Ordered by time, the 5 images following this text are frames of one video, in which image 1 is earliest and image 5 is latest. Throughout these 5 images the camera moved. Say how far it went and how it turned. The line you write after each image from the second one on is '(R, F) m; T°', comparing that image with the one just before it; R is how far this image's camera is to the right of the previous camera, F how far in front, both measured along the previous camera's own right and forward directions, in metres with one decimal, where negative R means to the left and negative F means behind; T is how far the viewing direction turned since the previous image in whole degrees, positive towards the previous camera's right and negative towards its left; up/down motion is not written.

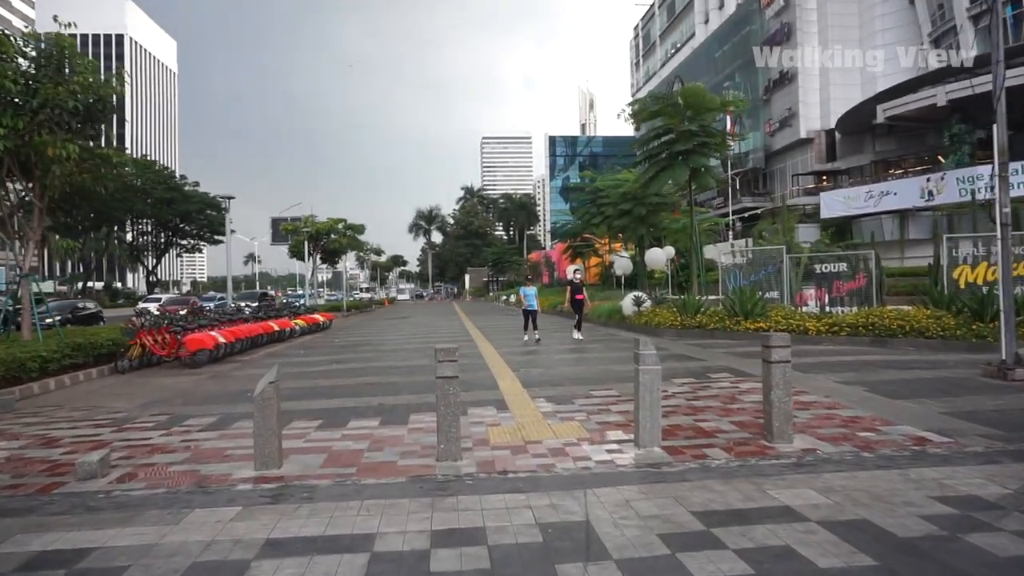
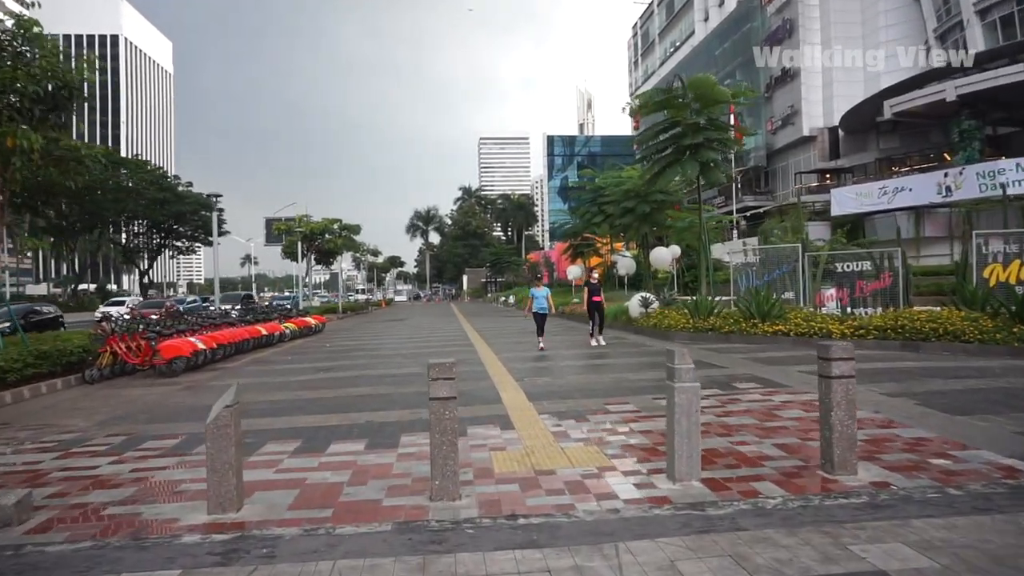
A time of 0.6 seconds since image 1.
(-0.1, +1.1) m; 0°
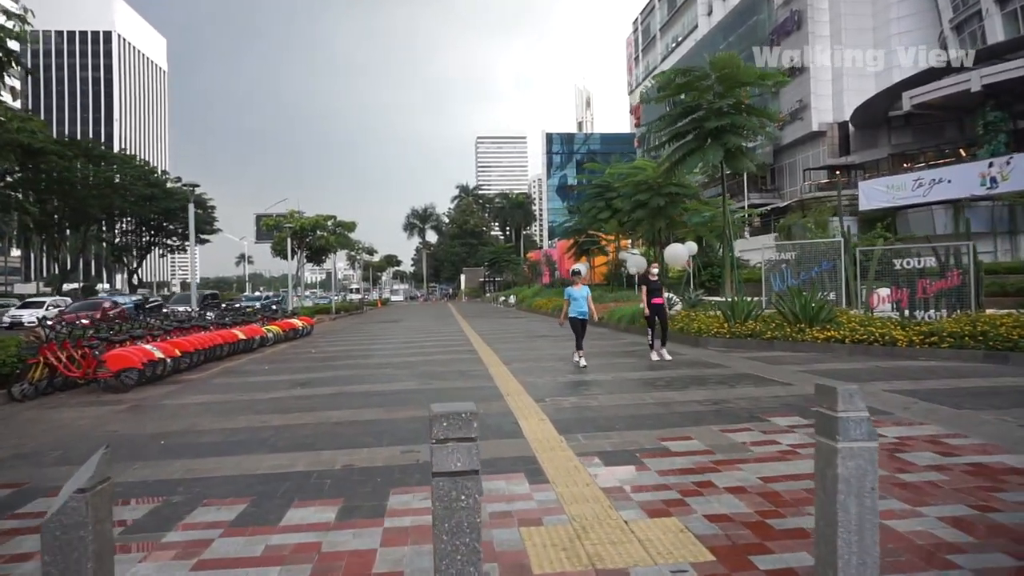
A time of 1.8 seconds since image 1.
(-0.3, +2.1) m; 0°
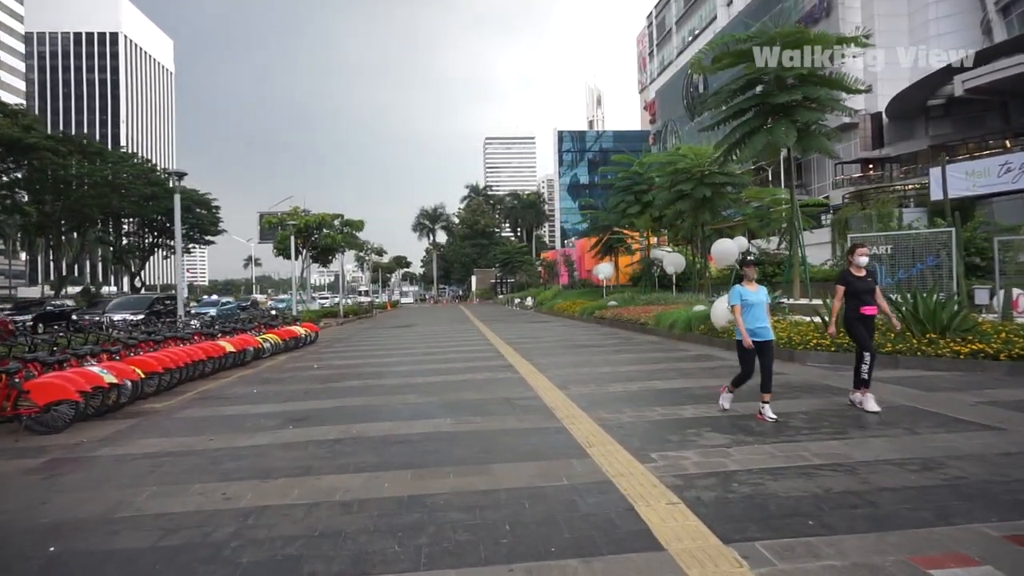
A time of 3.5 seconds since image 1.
(-0.7, +2.9) m; -1°
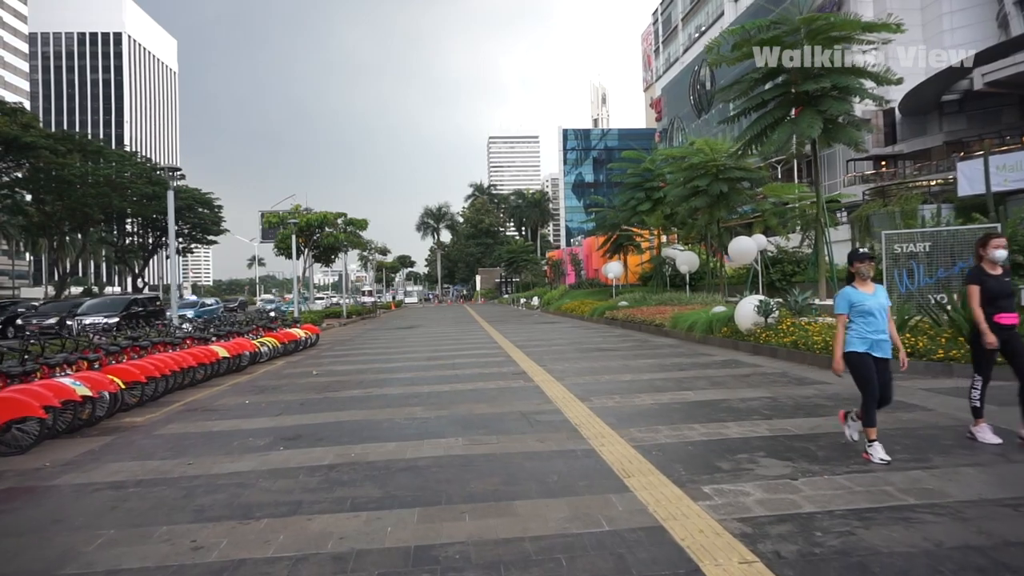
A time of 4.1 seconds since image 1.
(-0.2, +1.0) m; 0°
